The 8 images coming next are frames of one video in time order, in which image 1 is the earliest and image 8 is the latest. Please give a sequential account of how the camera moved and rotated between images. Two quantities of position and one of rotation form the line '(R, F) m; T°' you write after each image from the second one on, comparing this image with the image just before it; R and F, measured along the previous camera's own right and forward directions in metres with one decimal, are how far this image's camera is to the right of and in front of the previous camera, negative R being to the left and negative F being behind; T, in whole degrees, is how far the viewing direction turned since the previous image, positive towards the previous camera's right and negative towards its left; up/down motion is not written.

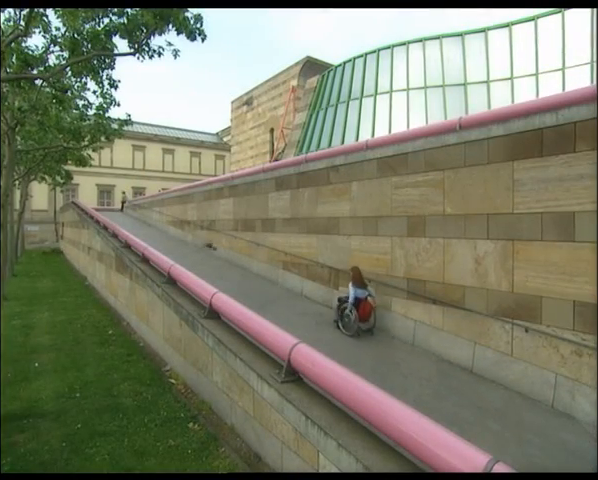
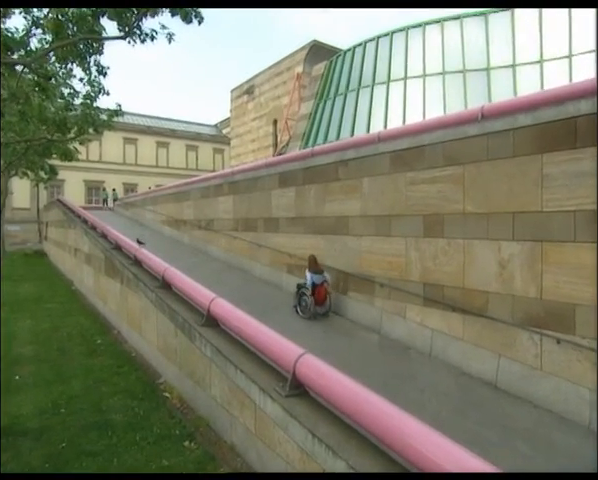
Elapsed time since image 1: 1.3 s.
(-0.1, +0.6) m; 0°
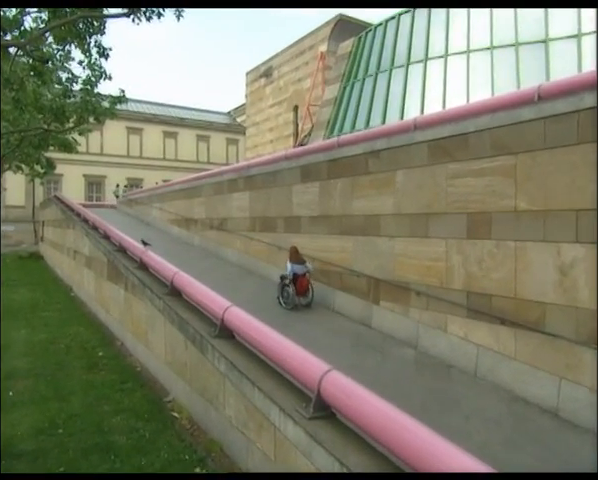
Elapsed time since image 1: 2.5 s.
(-0.2, +0.8) m; -2°
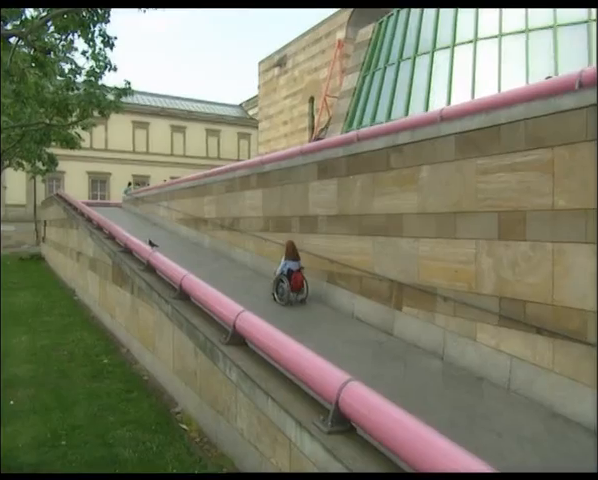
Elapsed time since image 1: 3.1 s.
(-0.1, +0.4) m; -1°
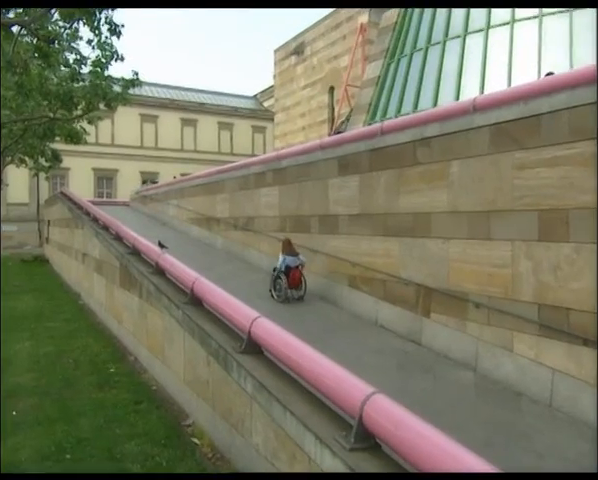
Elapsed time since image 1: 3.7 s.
(-0.1, +0.4) m; -1°
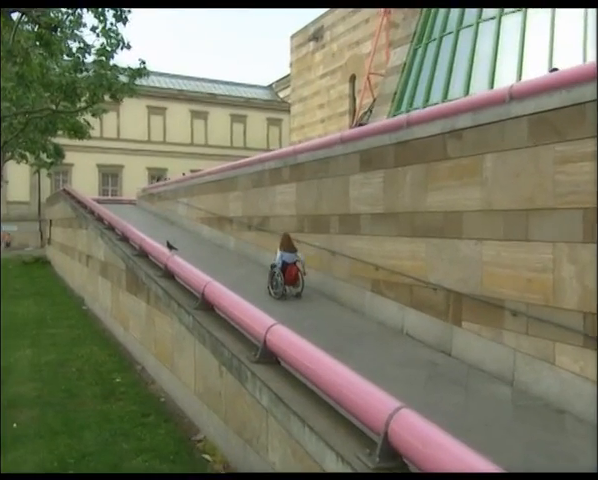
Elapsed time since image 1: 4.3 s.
(-0.1, +0.4) m; -1°
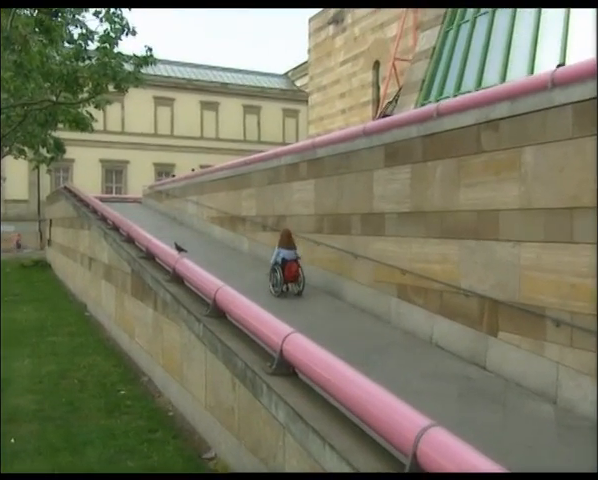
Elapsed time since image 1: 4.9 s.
(-0.2, +0.4) m; -1°
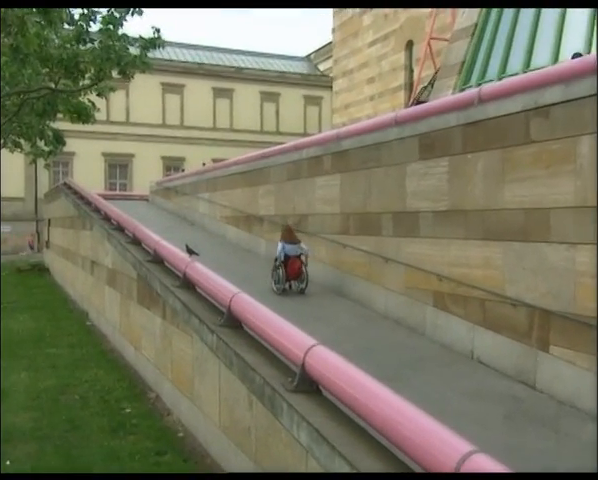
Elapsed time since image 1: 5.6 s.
(-0.2, +0.5) m; -1°
